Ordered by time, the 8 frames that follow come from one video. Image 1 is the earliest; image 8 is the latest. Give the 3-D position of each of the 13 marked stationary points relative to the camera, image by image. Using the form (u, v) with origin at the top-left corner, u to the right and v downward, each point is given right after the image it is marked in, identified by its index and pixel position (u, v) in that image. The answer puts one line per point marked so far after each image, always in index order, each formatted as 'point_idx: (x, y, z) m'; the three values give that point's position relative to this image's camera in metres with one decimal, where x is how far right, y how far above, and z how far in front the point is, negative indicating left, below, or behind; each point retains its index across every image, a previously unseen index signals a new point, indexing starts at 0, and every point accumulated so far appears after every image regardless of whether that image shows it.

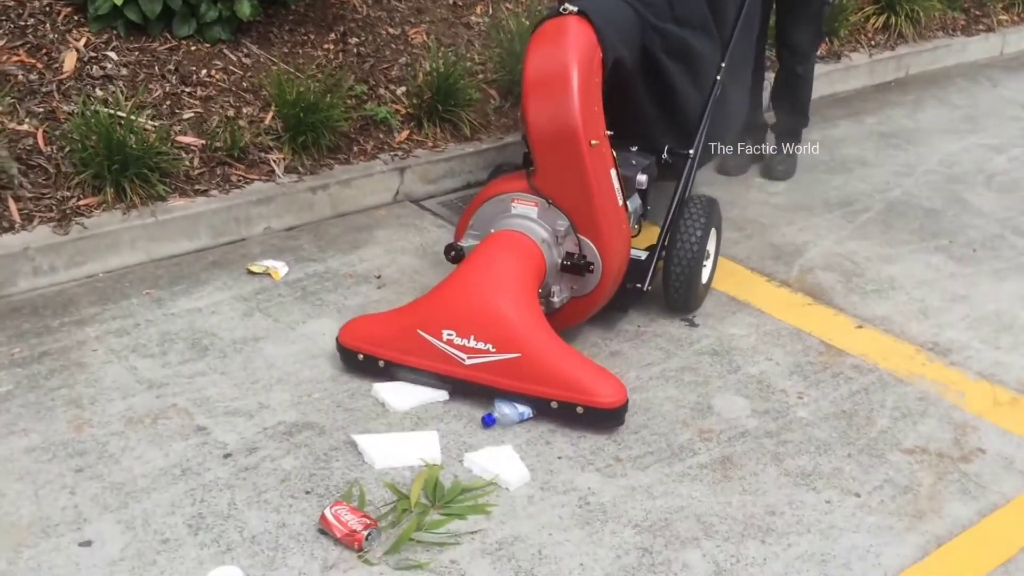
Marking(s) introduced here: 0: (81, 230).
0: (-1.5, +0.2, +3.9) m
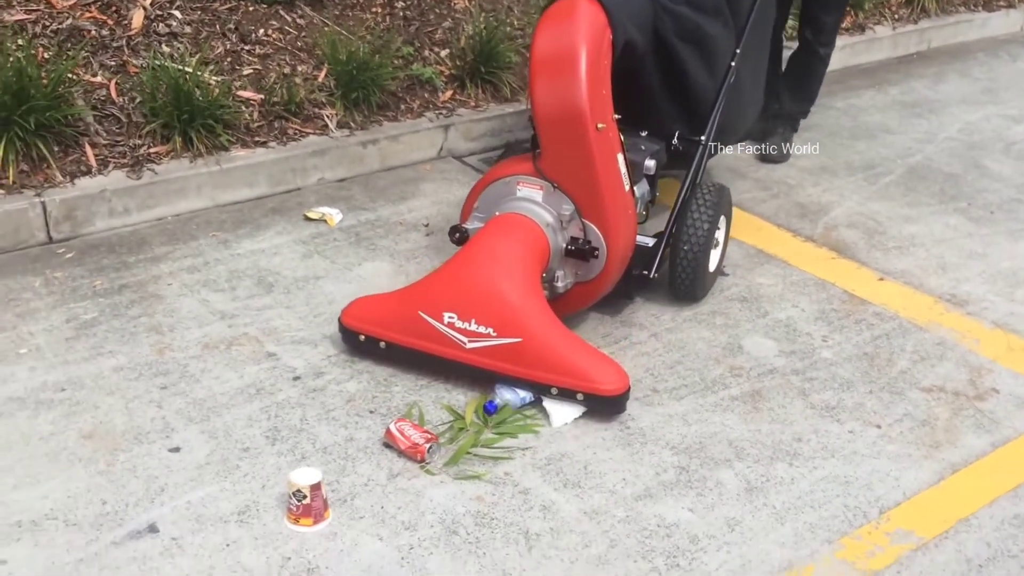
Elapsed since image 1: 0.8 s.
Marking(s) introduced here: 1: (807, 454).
0: (-1.4, +0.4, +4.1) m
1: (+0.8, -0.5, +3.1) m
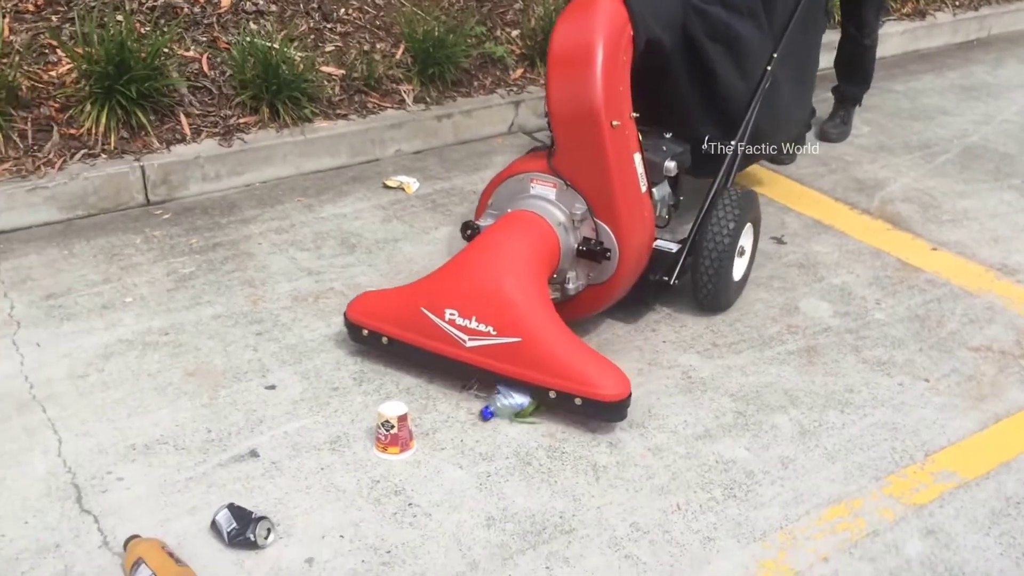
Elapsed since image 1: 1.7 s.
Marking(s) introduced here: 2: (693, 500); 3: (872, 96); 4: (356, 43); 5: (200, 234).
0: (-1.1, +0.6, +4.4) m
1: (+1.0, -0.3, +3.3) m
2: (+0.5, -0.5, +2.8) m
3: (+2.1, +1.1, +6.4) m
4: (-0.7, +1.1, +5.1) m
5: (-1.1, +0.2, +4.0) m
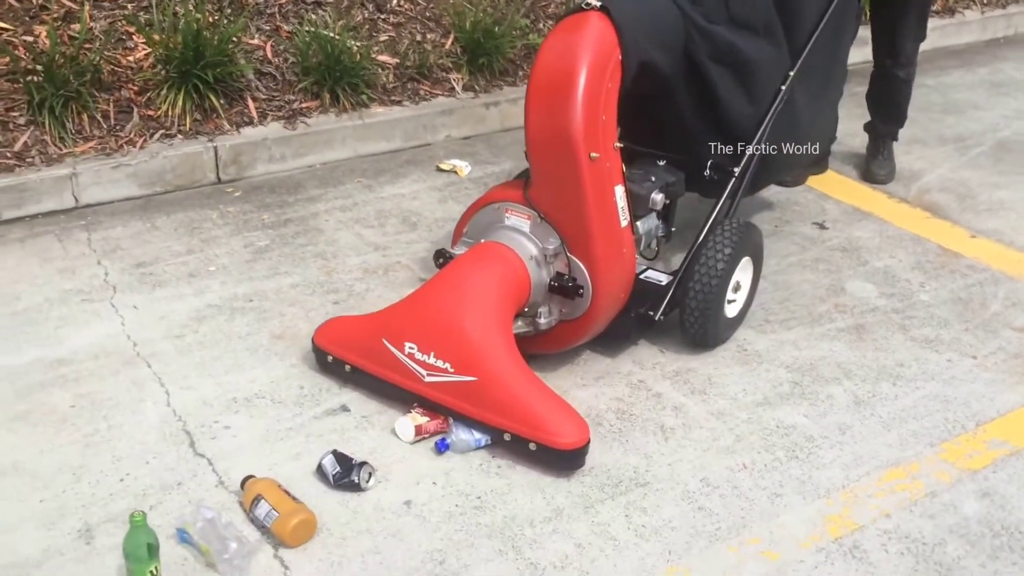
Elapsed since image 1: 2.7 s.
0: (-0.9, +0.7, +4.6) m
1: (+1.2, -0.3, +3.4) m
2: (+0.7, -0.5, +2.9) m
3: (+2.3, +1.2, +6.6) m
4: (-0.5, +1.2, +5.3) m
5: (-0.9, +0.3, +4.2) m
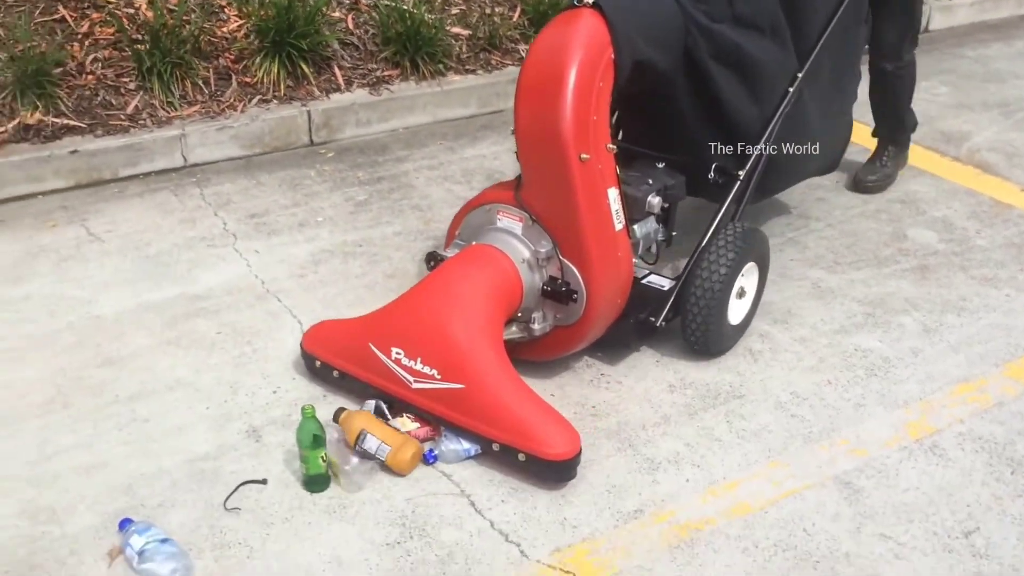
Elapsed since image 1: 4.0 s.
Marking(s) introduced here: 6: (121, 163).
0: (-0.5, +0.9, +4.9) m
1: (+1.6, -0.1, +3.7) m
2: (+1.0, -0.3, +3.2) m
3: (+2.7, +1.4, +6.8) m
4: (-0.2, +1.4, +5.6) m
5: (-0.6, +0.5, +4.5) m
6: (-1.5, +0.5, +4.2) m
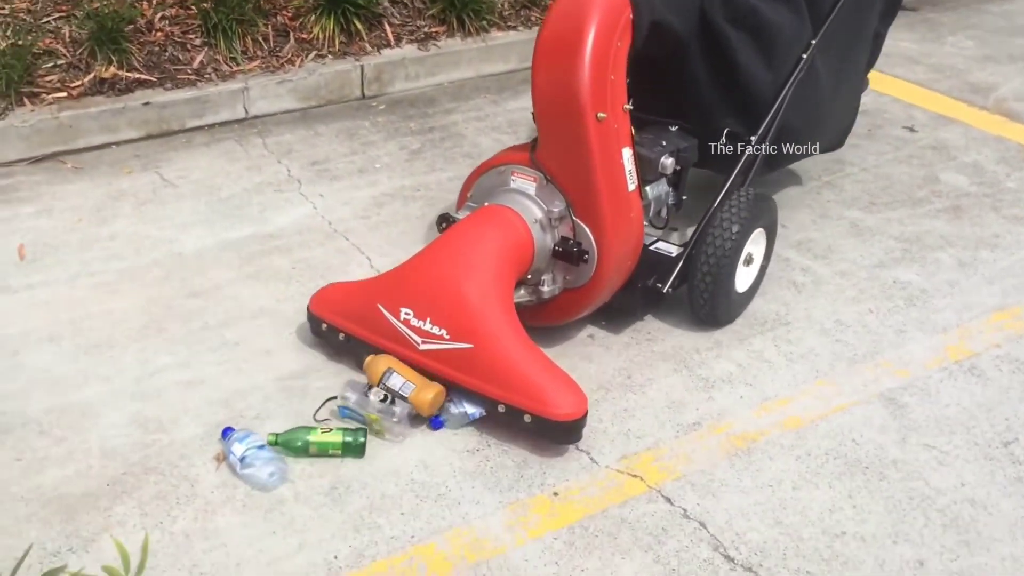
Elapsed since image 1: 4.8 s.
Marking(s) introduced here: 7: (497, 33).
0: (-0.3, +1.1, +5.0) m
1: (+1.7, +0.2, +3.9) m
2: (+1.1, -0.1, +3.4) m
3: (+2.9, +1.7, +6.9) m
4: (0.0, +1.7, +5.7) m
5: (-0.4, +0.7, +4.6) m
6: (-1.3, +0.7, +4.4) m
7: (-0.1, +1.2, +5.3) m
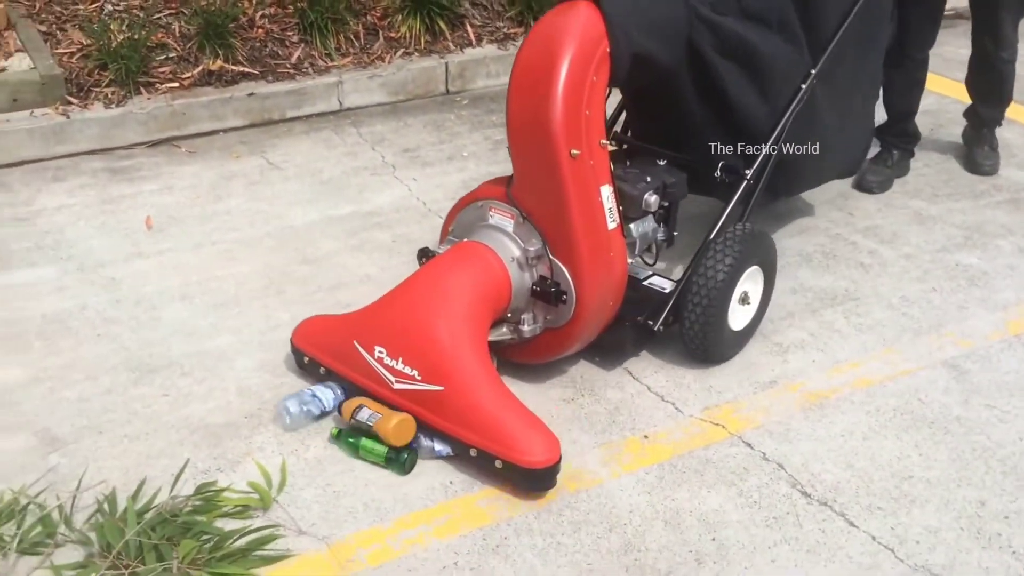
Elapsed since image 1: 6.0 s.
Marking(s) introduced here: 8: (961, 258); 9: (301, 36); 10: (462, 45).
0: (0.0, +1.2, +5.3) m
1: (+2.0, +0.2, +4.1) m
2: (+1.4, 0.0, +3.6) m
3: (+3.4, +1.7, +7.1) m
4: (+0.4, +1.7, +6.0) m
5: (-0.1, +0.8, +4.9) m
6: (-1.0, +0.8, +4.7) m
7: (+0.3, +1.3, +5.6) m
8: (+1.6, +0.1, +3.8) m
9: (-1.0, +1.1, +5.0) m
10: (-0.2, +1.2, +5.3) m
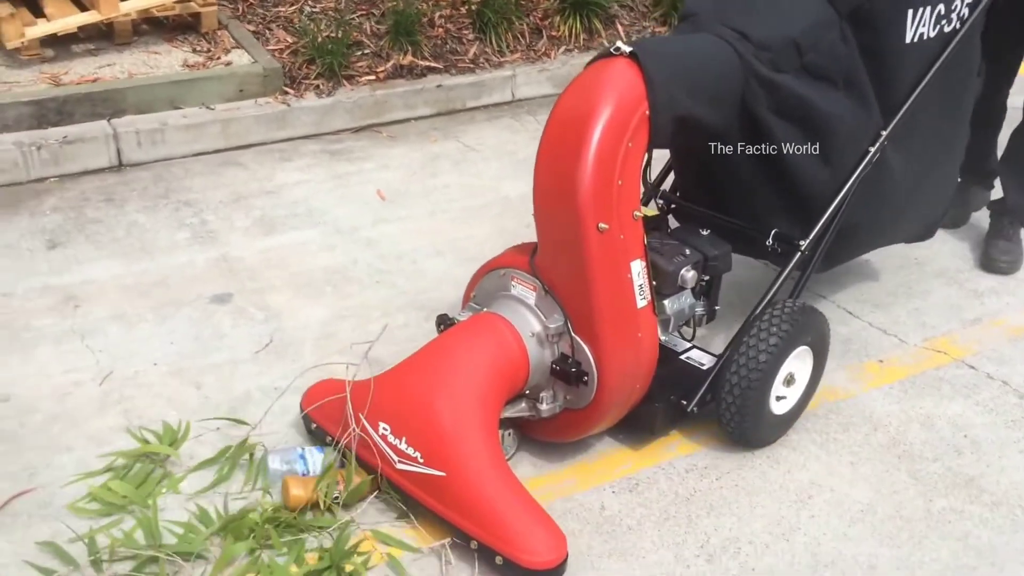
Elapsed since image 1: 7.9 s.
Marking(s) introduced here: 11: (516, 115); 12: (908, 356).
0: (+0.8, +1.3, +5.8) m
1: (+2.8, +0.3, +4.5) m
2: (+2.2, +0.2, +4.0) m
3: (+4.2, +1.8, +7.5) m
4: (+1.3, +1.9, +6.4) m
5: (+0.7, +0.9, +5.4) m
6: (-0.2, +0.9, +5.2) m
7: (+1.1, +1.4, +6.0) m
8: (+2.3, +0.3, +4.2) m
9: (-0.2, +1.3, +5.5) m
10: (+0.6, +1.3, +5.7) m
11: (0.0, +0.8, +5.2) m
12: (+1.2, -0.2, +3.2) m
